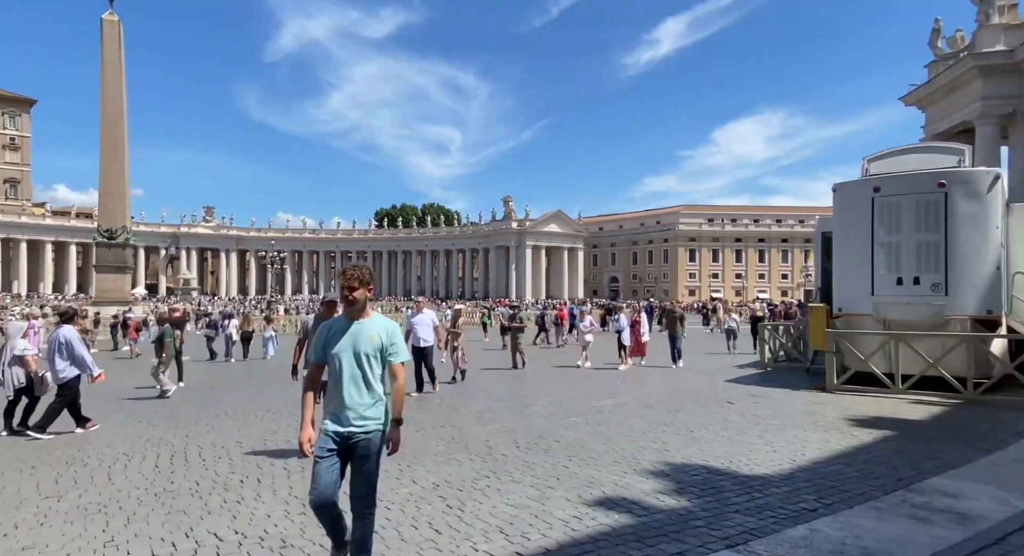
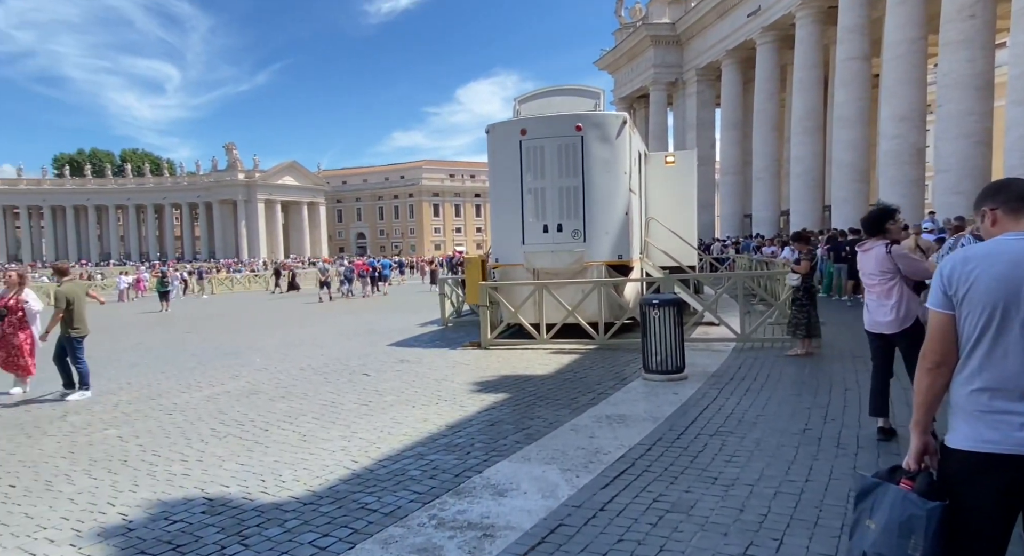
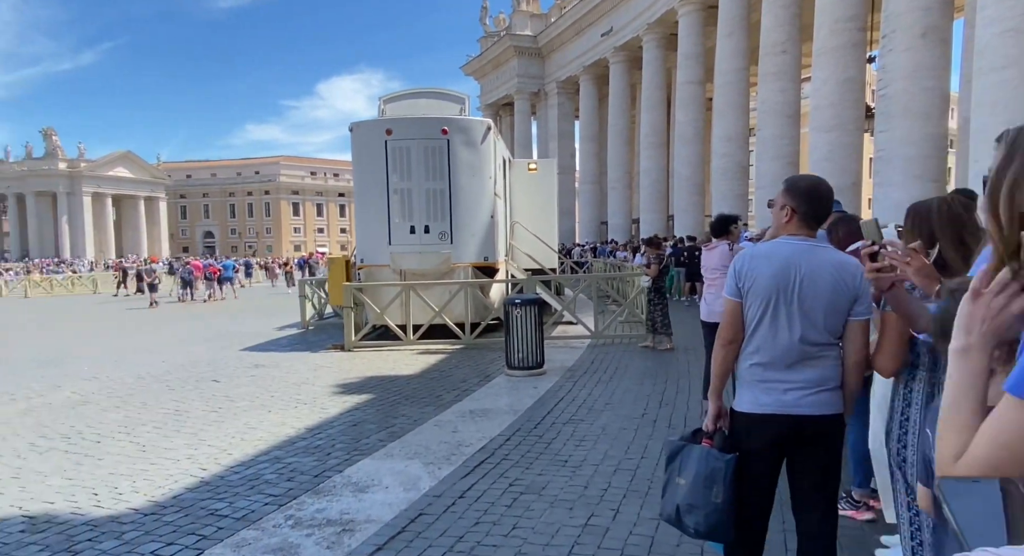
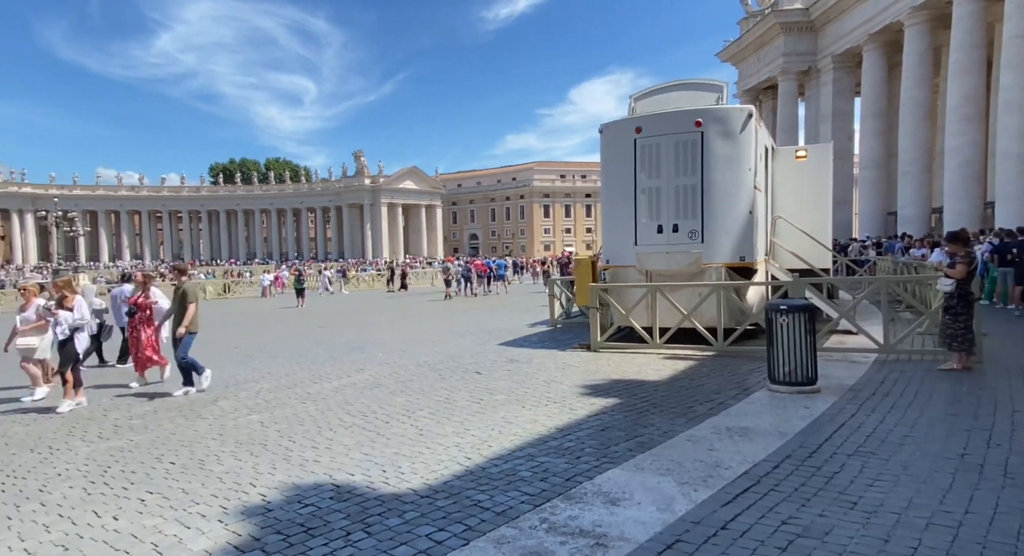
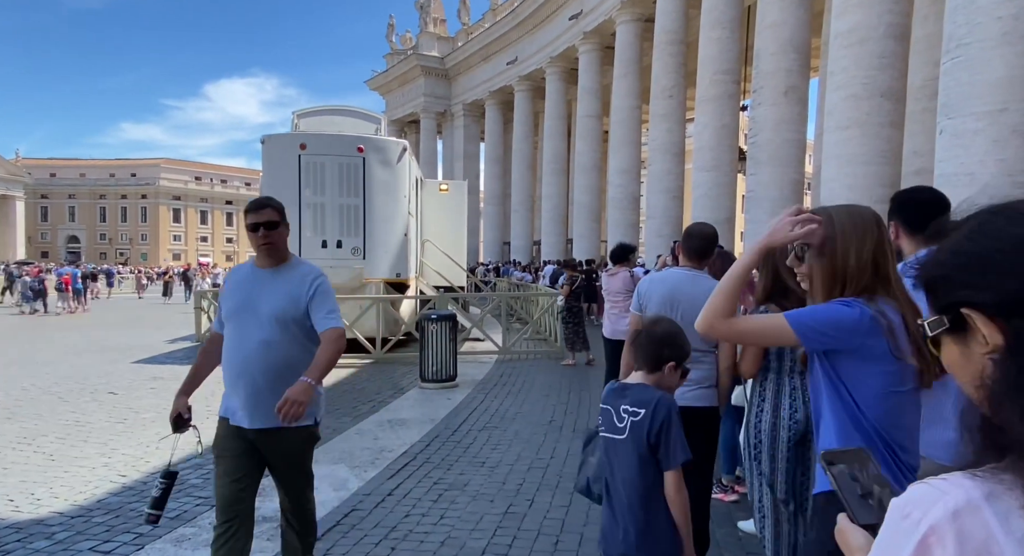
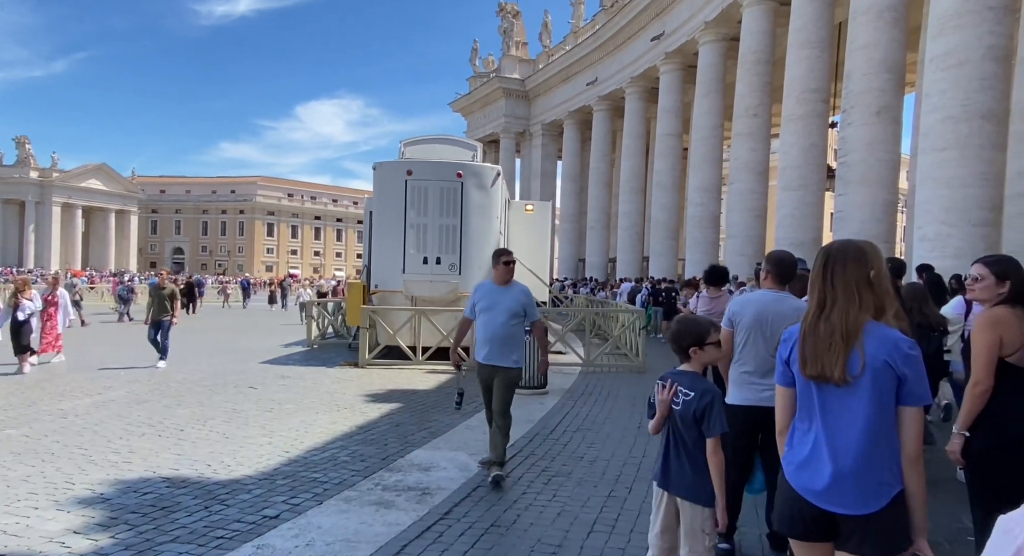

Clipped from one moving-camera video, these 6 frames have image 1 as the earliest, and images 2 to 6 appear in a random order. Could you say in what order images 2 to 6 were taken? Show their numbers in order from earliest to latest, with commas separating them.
6, 5, 3, 2, 4
